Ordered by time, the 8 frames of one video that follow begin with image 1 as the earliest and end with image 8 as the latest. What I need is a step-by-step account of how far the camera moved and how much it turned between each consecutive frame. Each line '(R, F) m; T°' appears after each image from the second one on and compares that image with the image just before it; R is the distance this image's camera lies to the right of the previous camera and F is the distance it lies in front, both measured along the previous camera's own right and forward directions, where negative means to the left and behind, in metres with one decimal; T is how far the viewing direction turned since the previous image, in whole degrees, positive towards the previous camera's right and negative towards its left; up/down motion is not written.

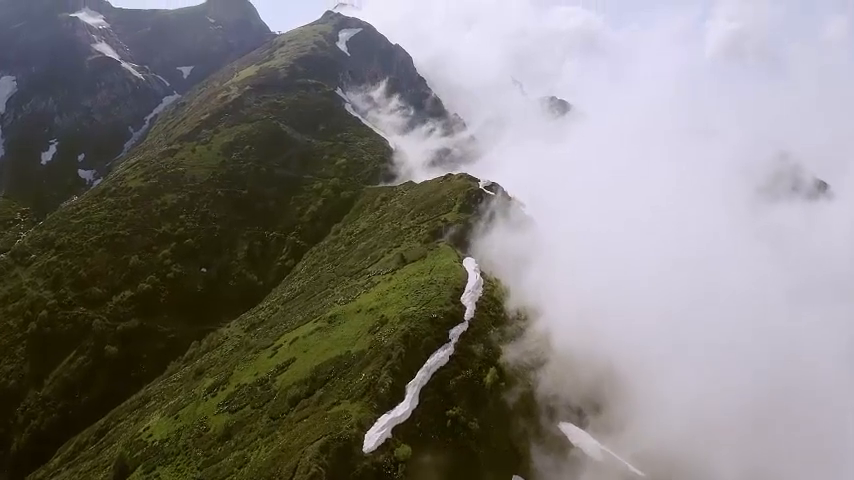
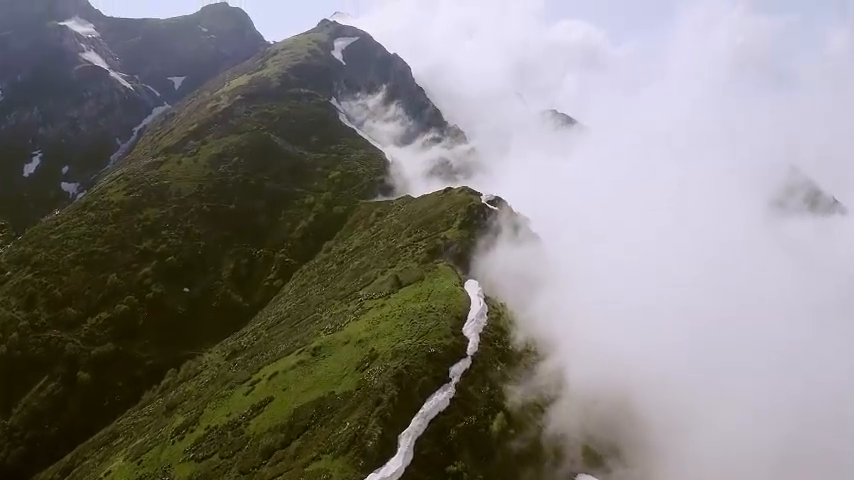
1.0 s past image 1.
(+0.2, +9.1) m; 0°
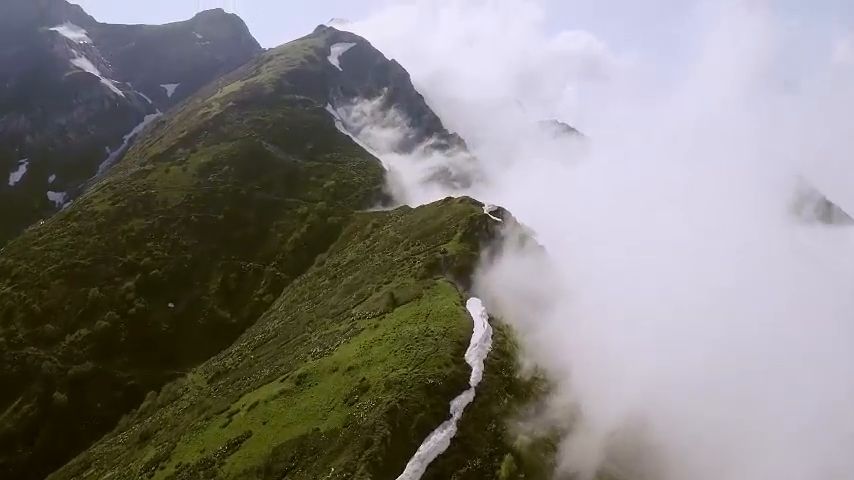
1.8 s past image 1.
(+0.1, +6.9) m; 0°
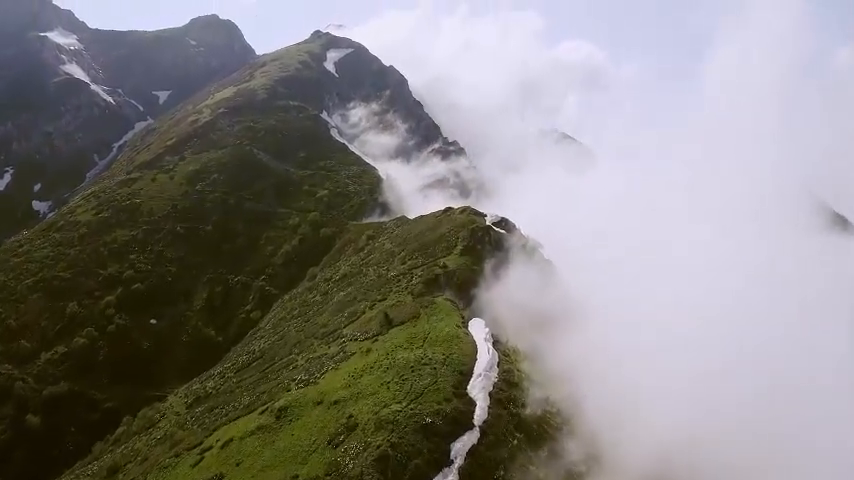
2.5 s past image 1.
(+0.1, +7.0) m; 0°
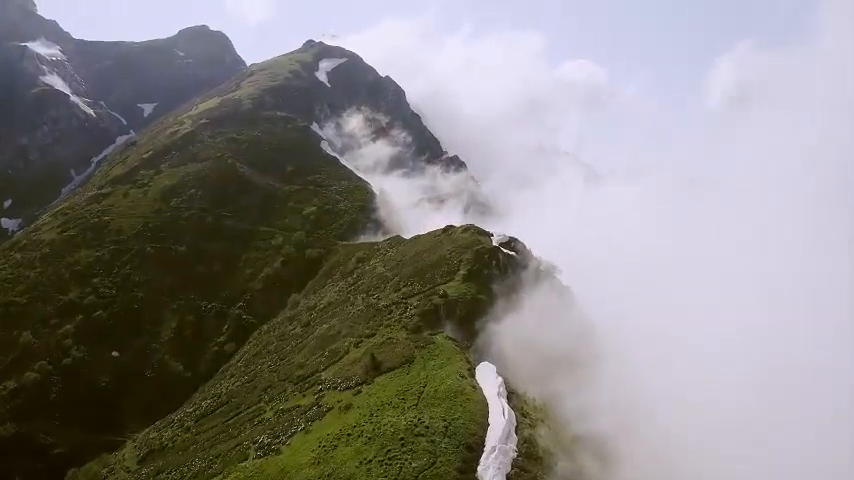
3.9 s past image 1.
(+0.2, +12.8) m; 0°
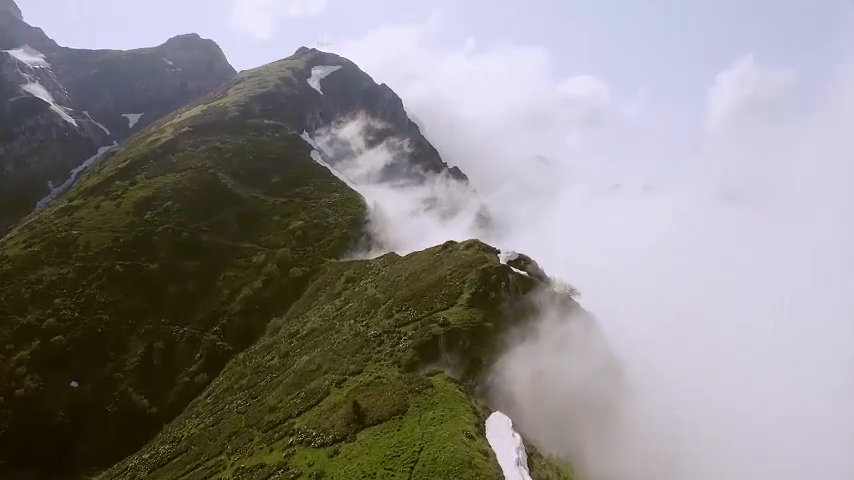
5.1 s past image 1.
(+0.1, +10.7) m; 0°
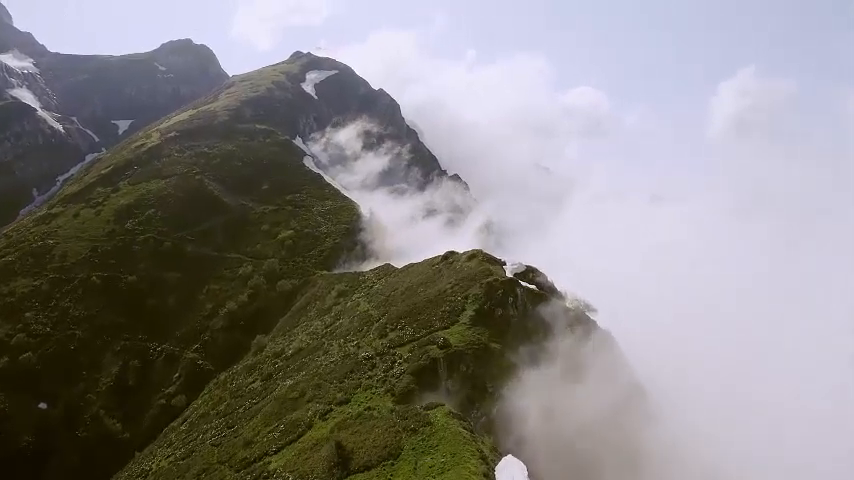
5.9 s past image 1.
(0.0, +6.7) m; 0°
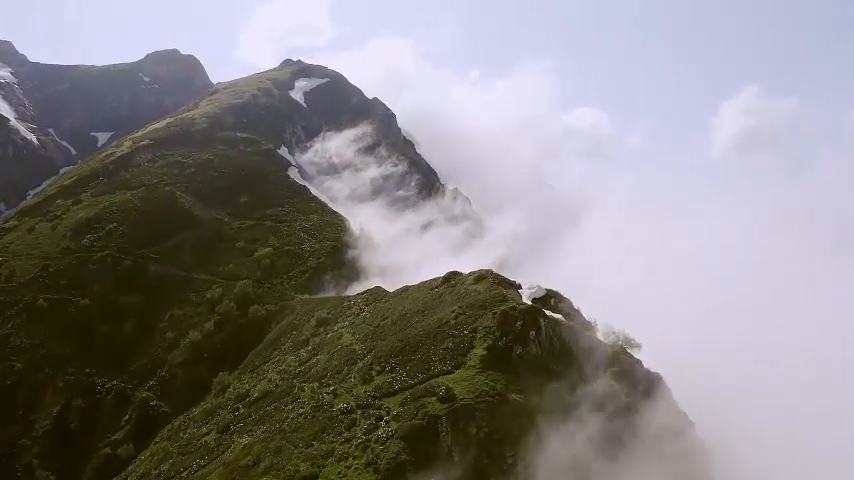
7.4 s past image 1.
(0.0, +12.4) m; 0°
